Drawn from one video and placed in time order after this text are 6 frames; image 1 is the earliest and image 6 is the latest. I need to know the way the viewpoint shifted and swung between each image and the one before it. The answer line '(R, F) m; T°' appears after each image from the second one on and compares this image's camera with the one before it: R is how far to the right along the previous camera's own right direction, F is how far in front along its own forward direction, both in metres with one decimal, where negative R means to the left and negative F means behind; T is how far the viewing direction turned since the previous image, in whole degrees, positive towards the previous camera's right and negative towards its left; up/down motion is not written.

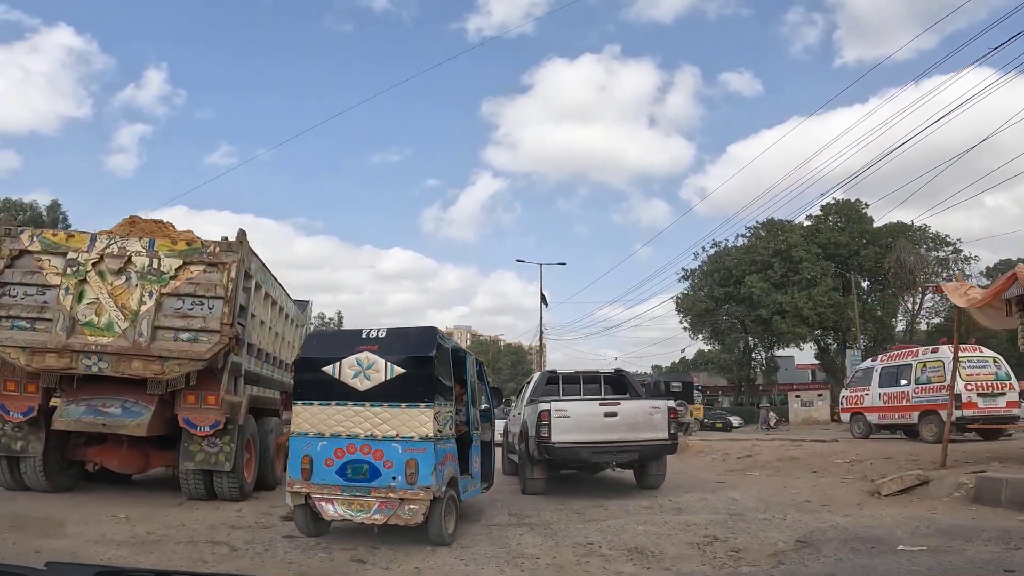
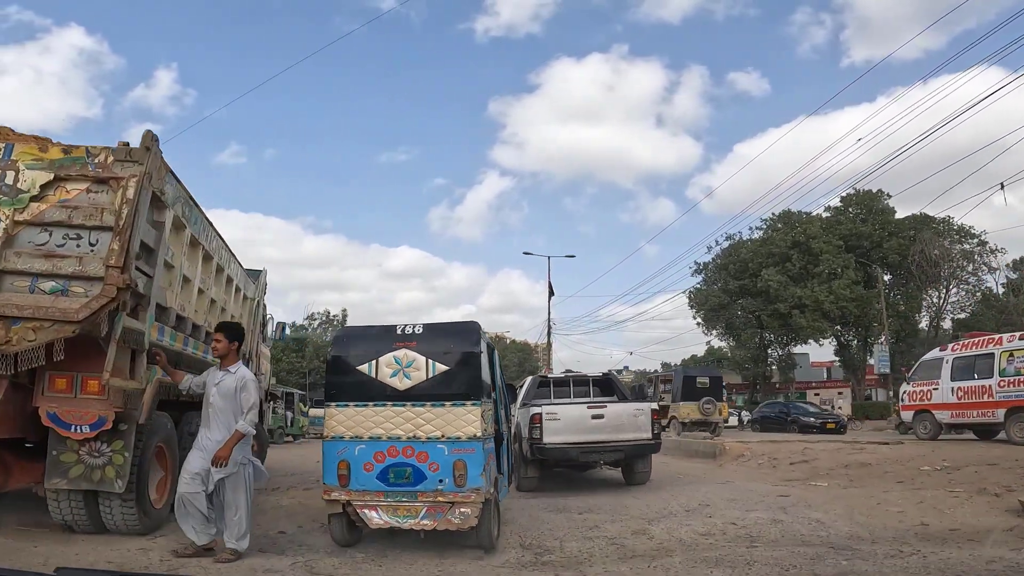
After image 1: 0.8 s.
(-0.1, +1.9) m; -1°
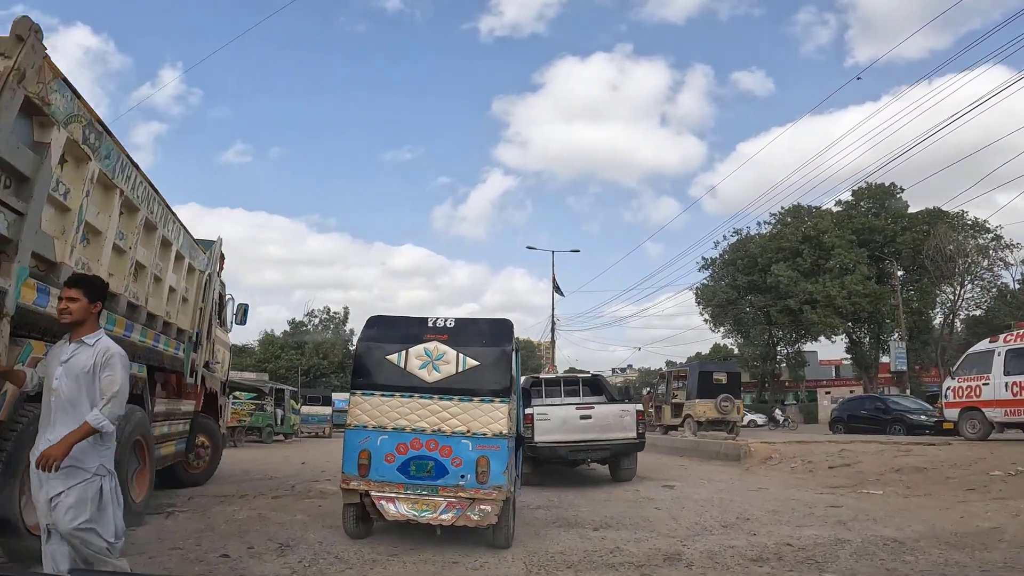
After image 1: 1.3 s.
(0.0, +1.2) m; 0°
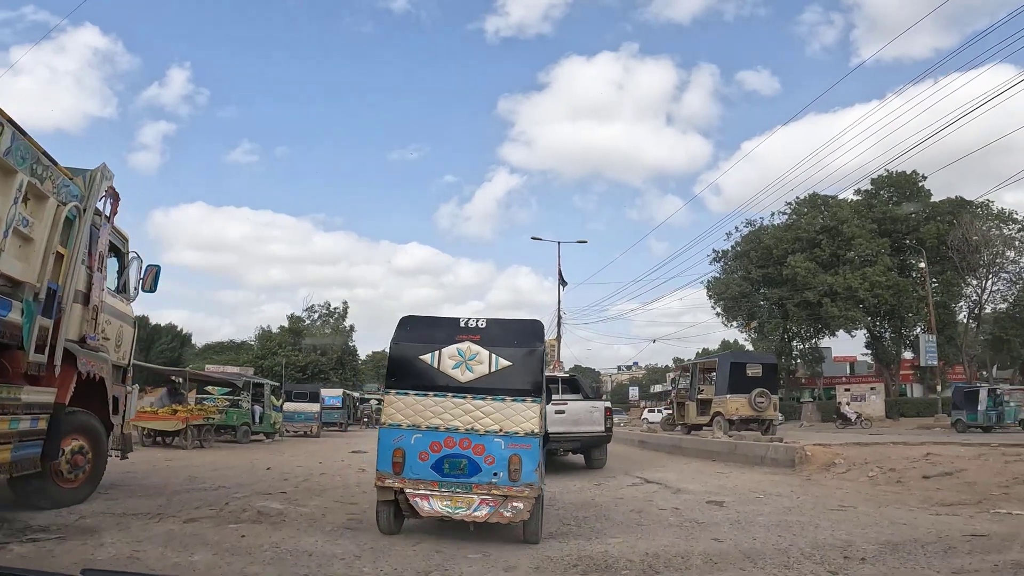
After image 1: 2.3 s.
(0.0, +2.1) m; 0°
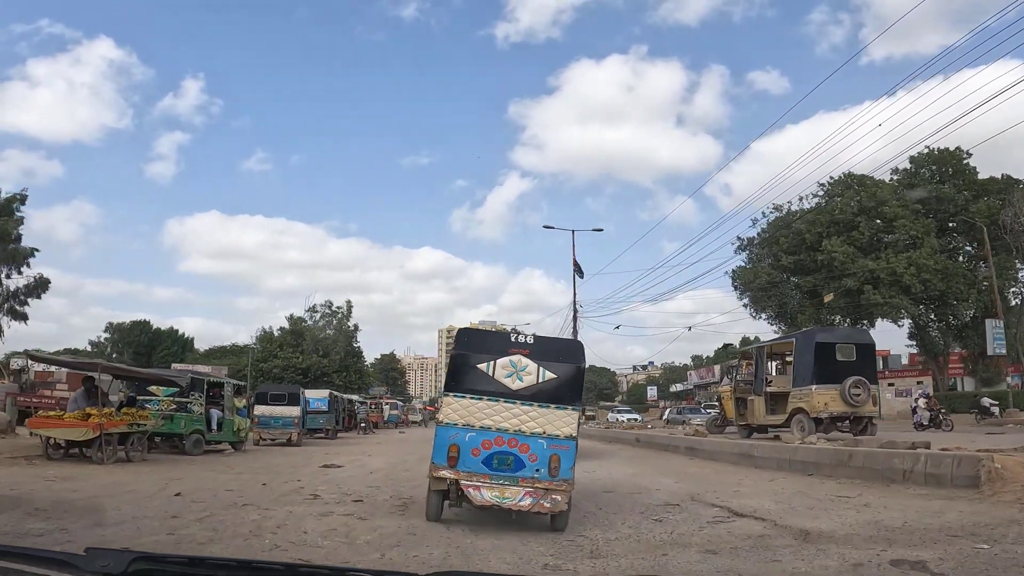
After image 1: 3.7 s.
(0.0, +3.4) m; -1°
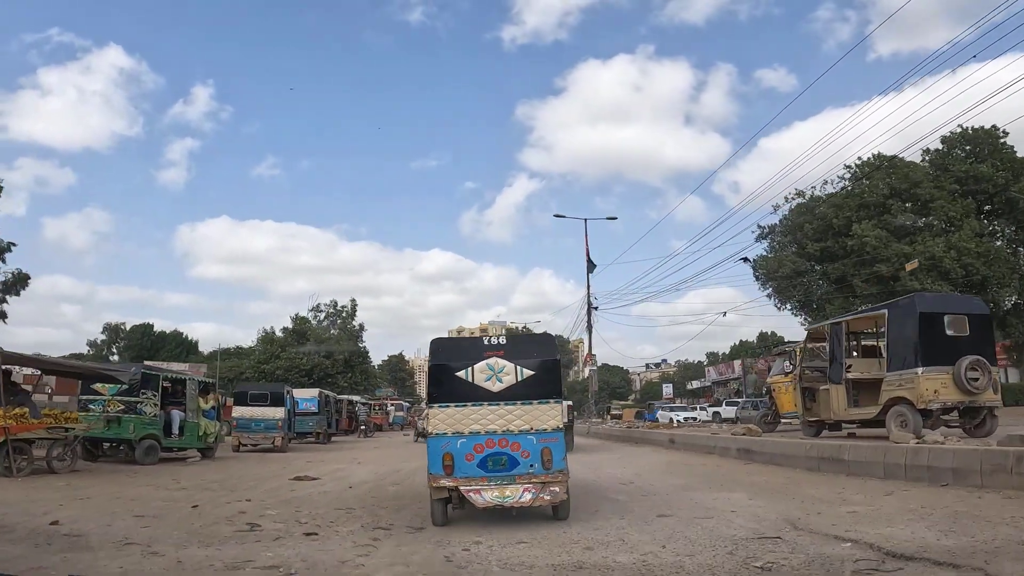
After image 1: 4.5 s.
(0.0, +2.4) m; -1°
